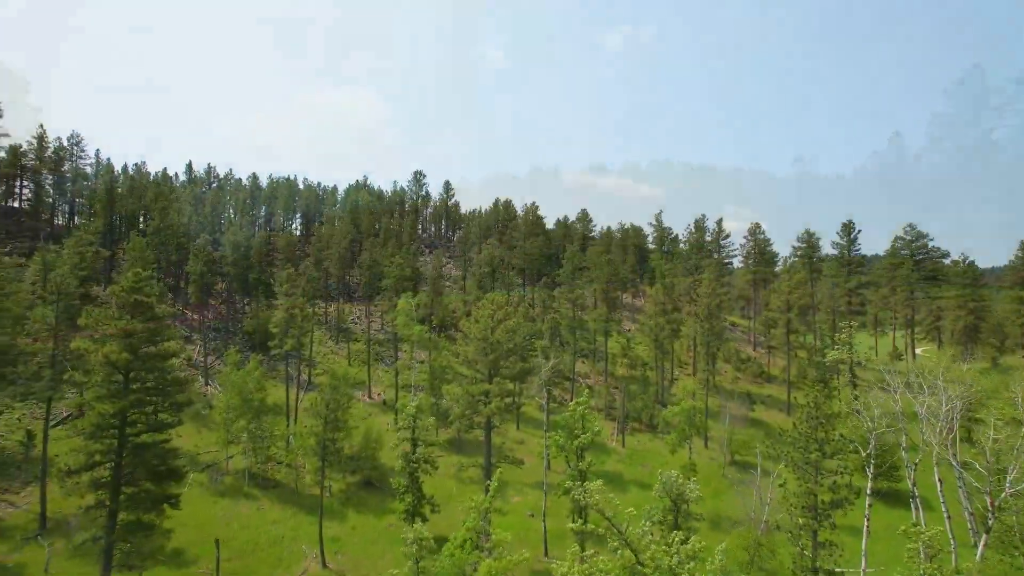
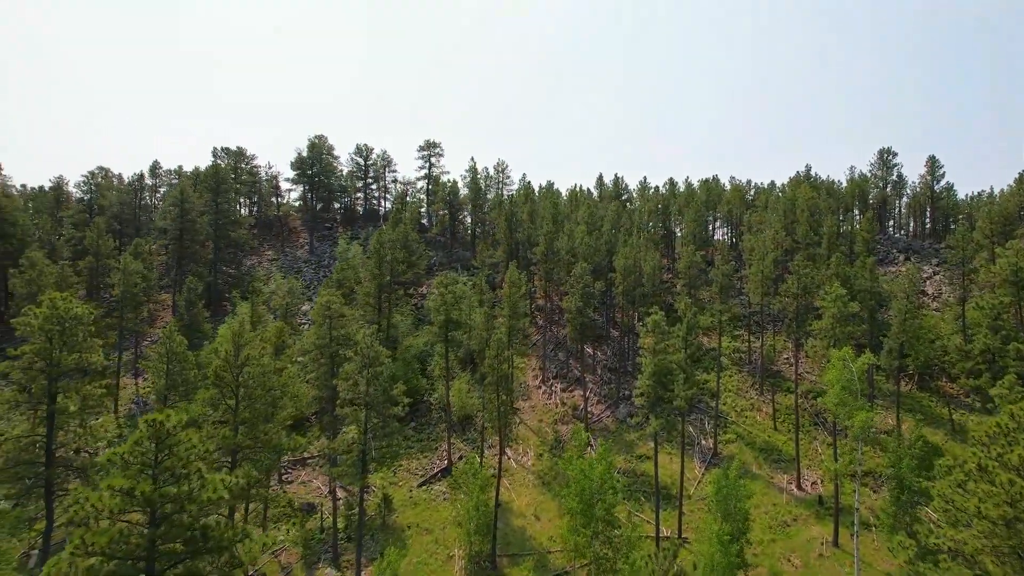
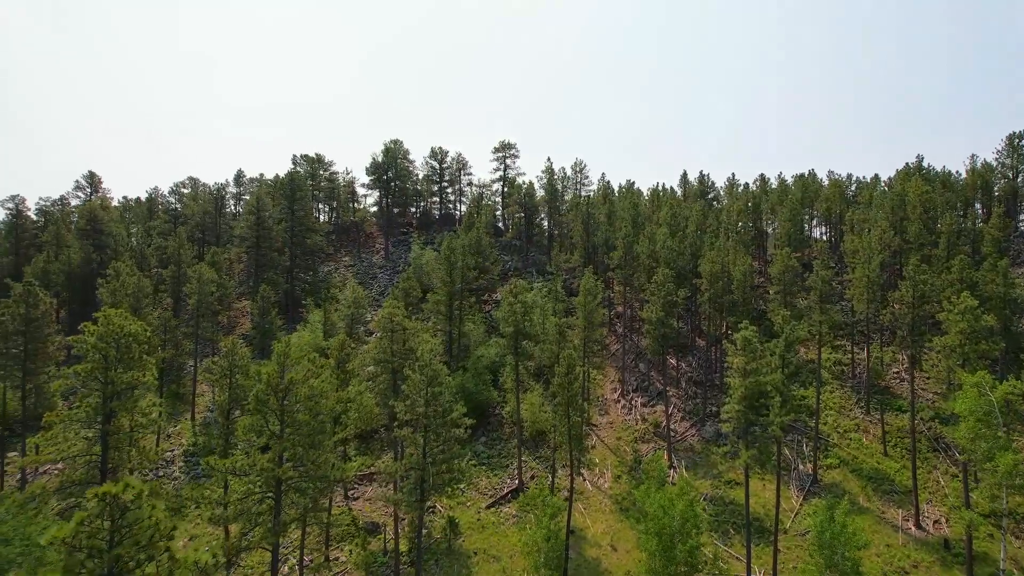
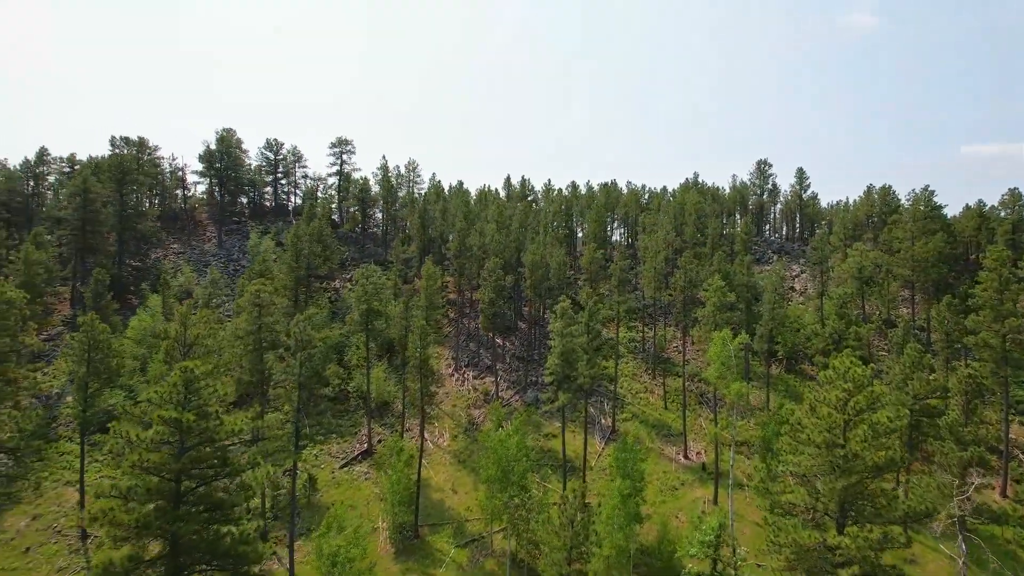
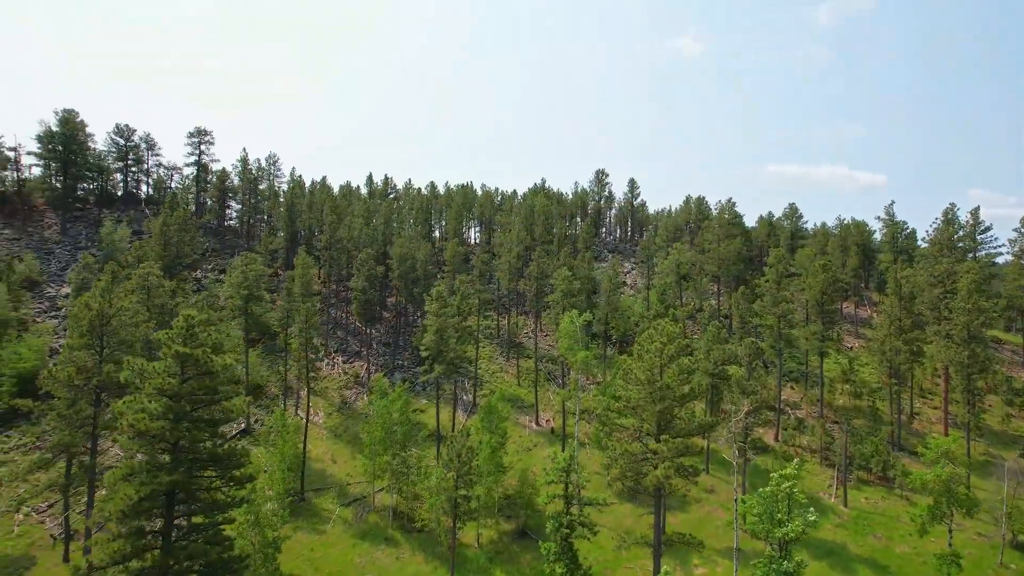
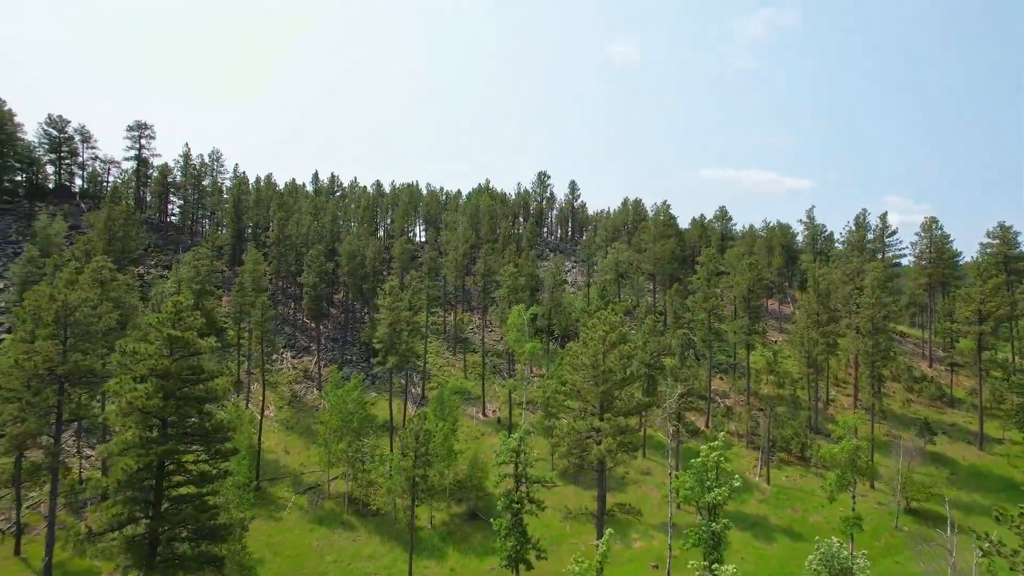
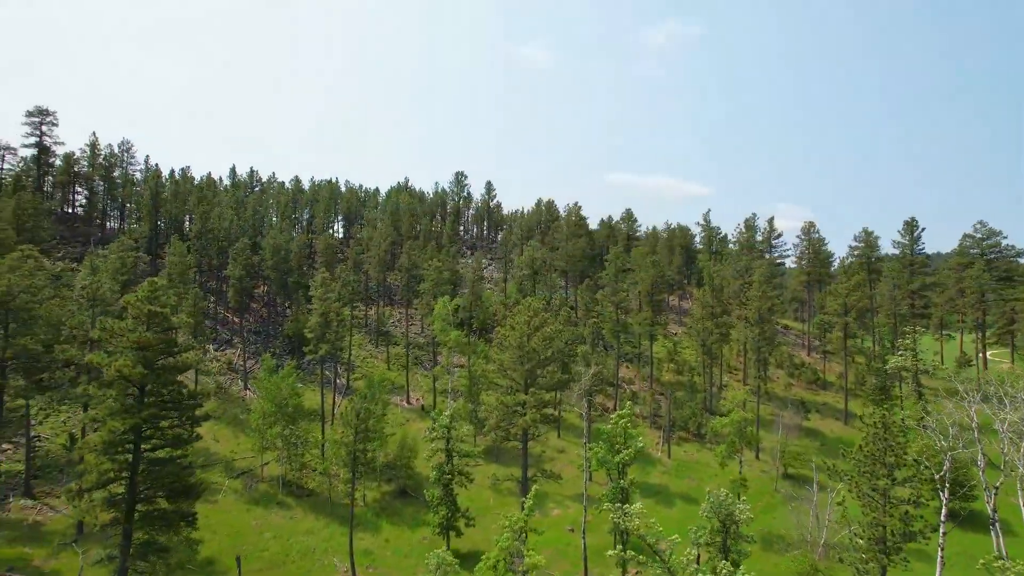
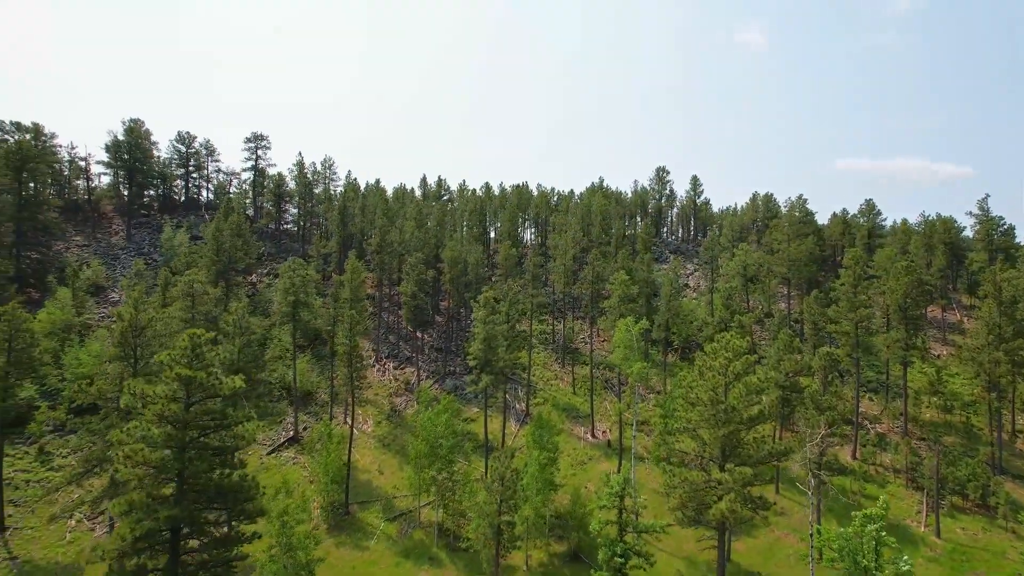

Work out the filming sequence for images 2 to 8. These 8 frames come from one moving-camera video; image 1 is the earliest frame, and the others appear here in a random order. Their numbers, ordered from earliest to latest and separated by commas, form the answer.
7, 6, 5, 8, 4, 2, 3
